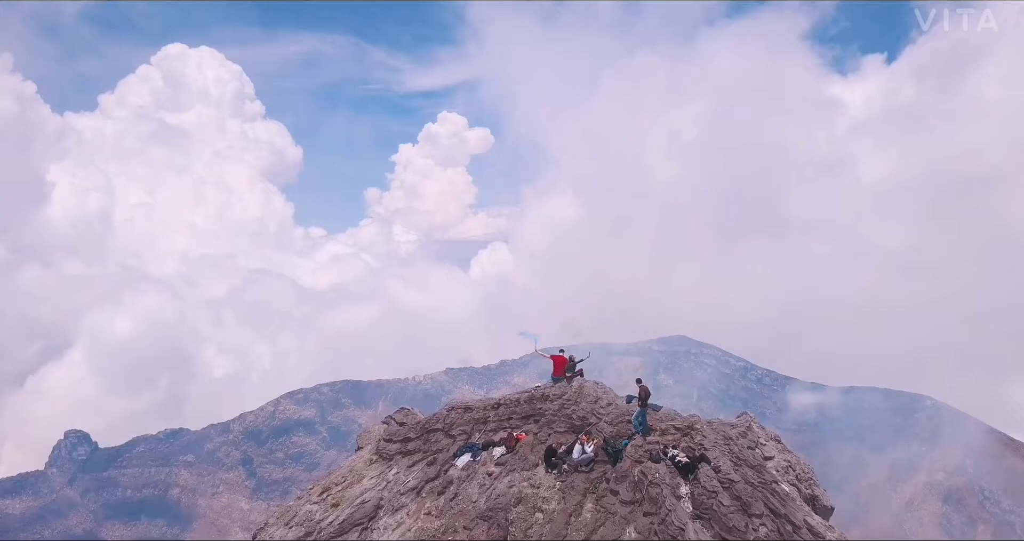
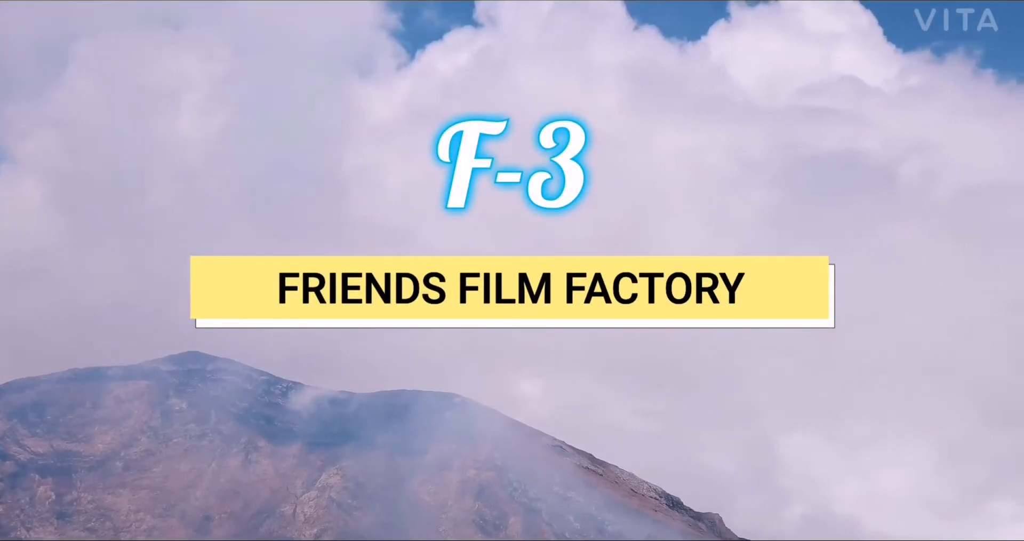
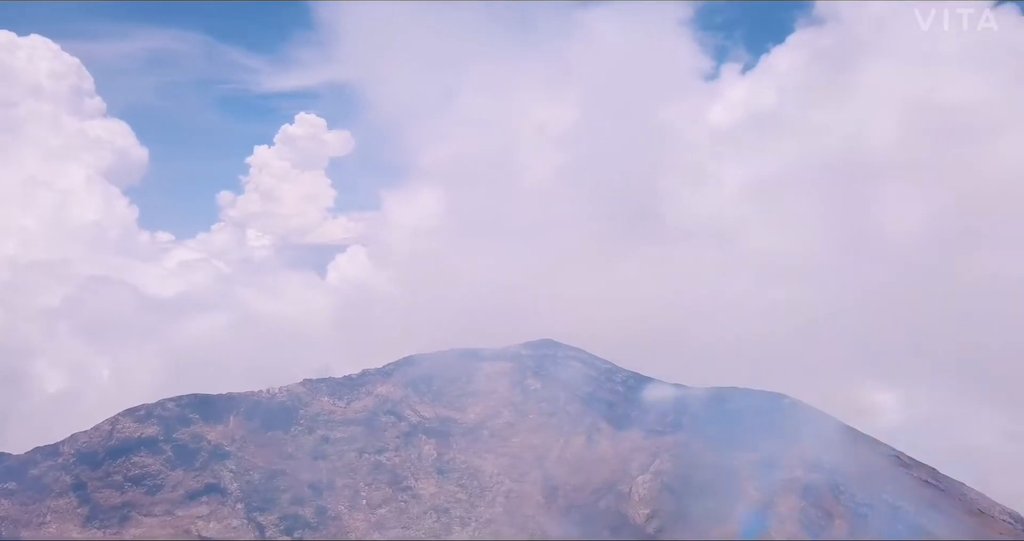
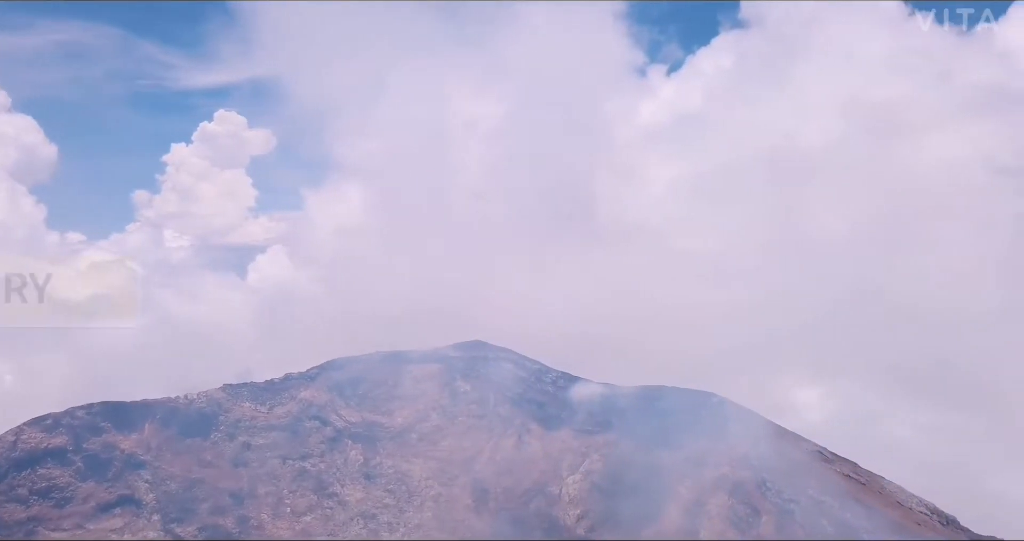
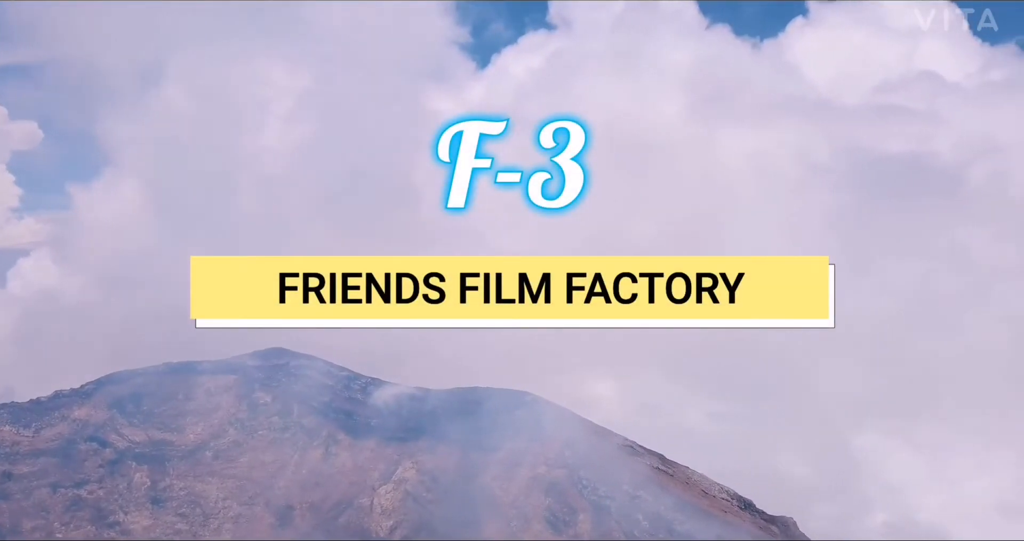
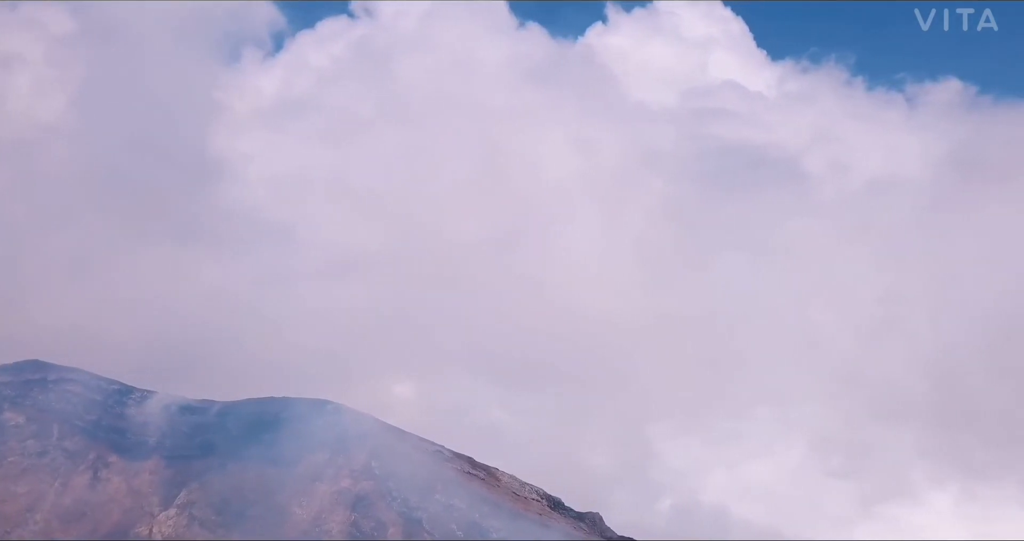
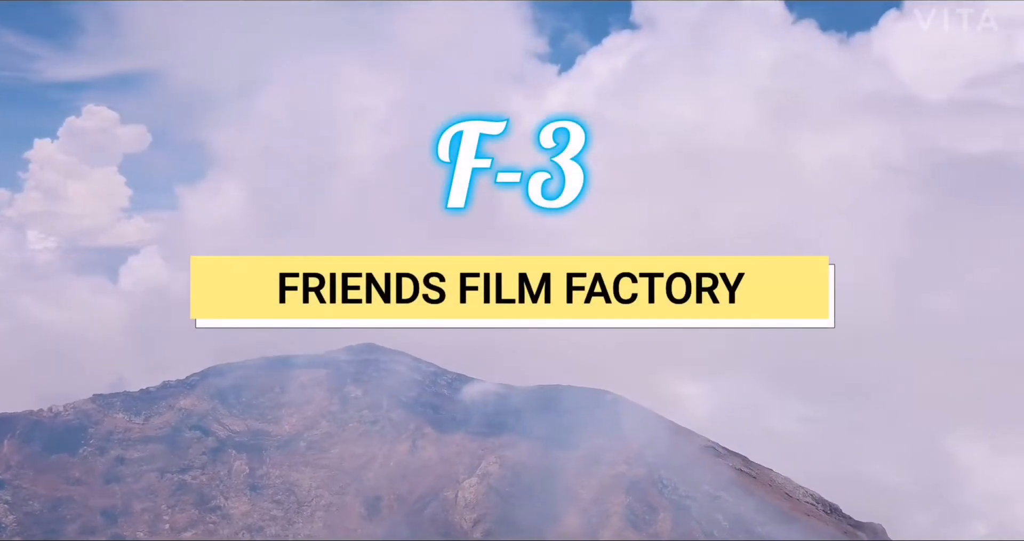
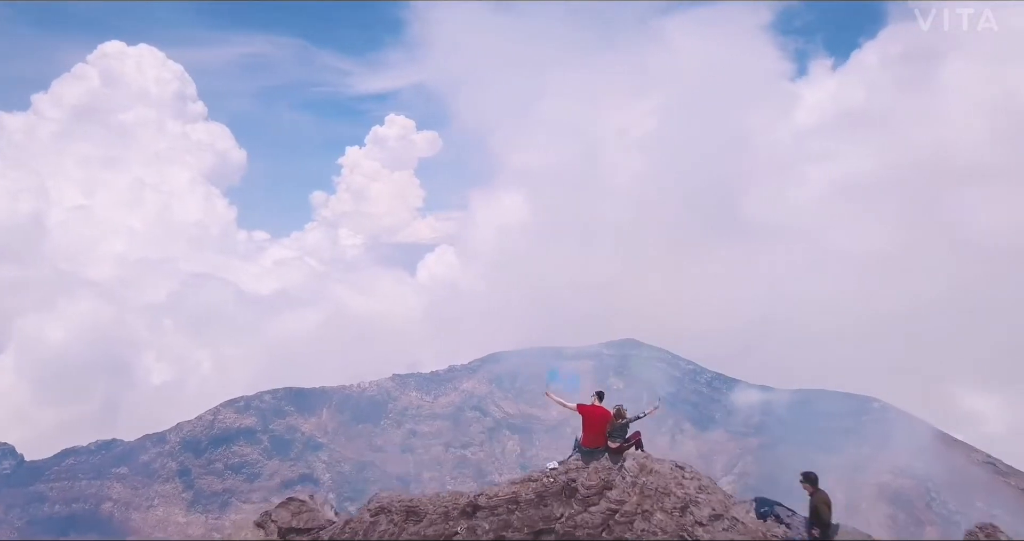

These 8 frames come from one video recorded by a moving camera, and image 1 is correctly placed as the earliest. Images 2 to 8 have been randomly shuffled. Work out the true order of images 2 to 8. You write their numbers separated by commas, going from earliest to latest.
8, 3, 4, 7, 5, 2, 6
